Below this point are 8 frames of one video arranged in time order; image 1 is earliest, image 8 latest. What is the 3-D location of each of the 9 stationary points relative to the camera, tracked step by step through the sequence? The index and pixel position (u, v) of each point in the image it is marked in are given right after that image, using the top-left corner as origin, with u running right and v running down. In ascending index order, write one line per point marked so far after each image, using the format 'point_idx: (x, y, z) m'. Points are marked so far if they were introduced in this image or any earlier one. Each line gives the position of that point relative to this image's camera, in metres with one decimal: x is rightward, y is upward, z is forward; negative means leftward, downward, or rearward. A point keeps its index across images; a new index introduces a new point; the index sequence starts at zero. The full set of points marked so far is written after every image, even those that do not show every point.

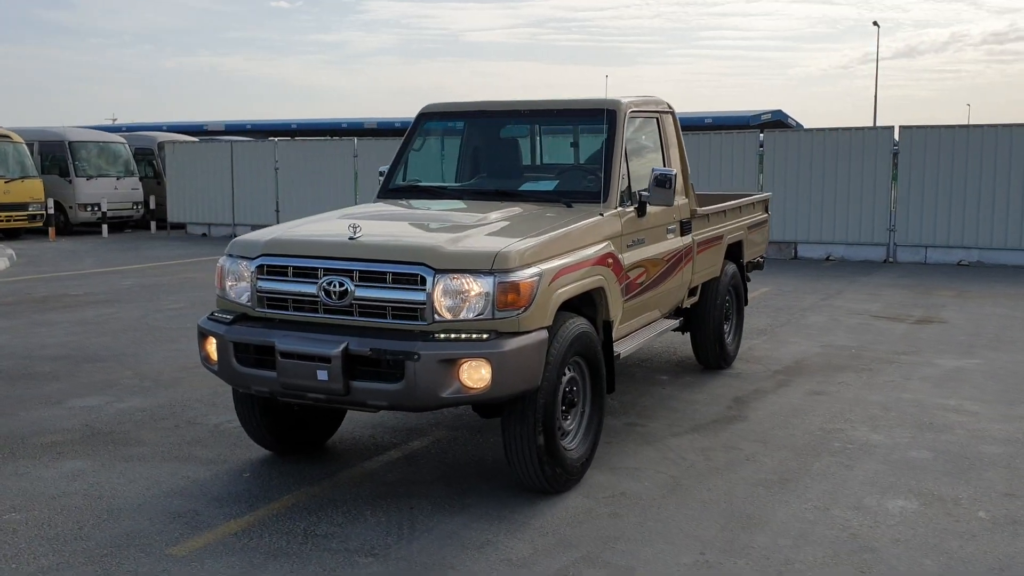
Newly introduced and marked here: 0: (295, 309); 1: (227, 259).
0: (-1.0, -0.1, +4.7) m
1: (-1.5, +0.1, +5.1) m
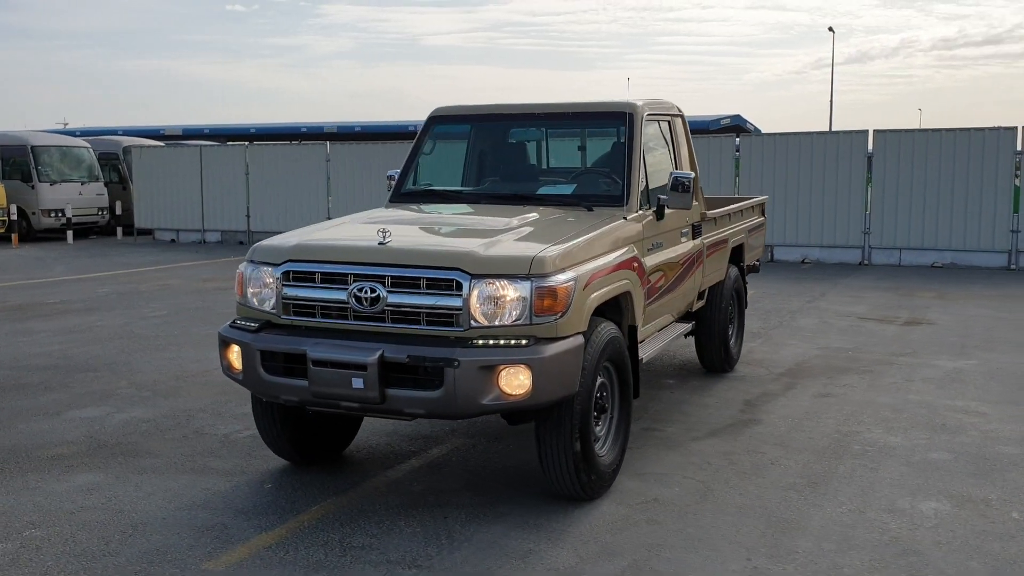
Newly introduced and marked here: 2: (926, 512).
0: (-0.9, -0.1, +4.6) m
1: (-1.3, +0.1, +5.0) m
2: (+2.0, -1.1, +4.6) m
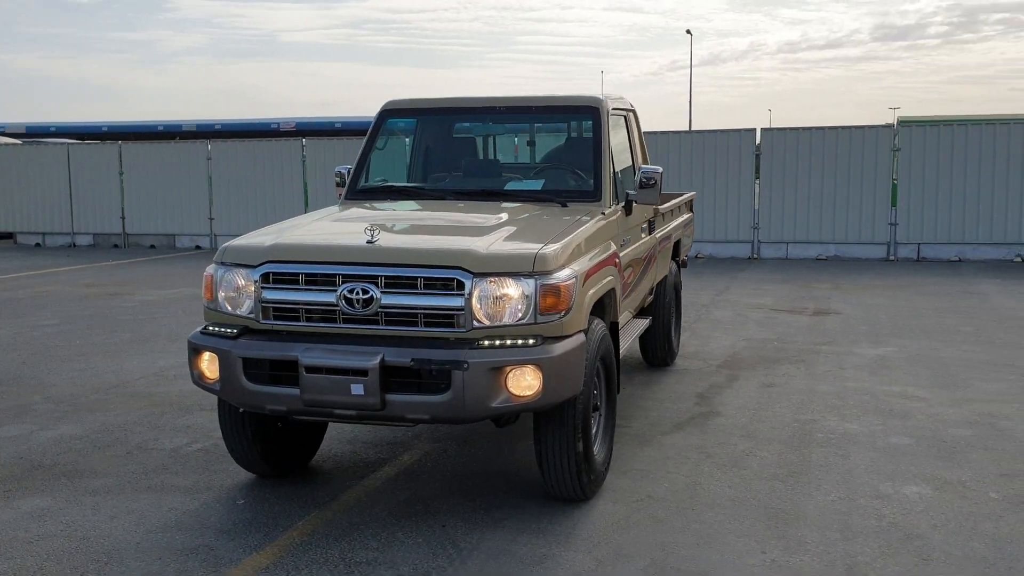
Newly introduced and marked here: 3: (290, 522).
0: (-0.9, -0.1, +4.4) m
1: (-1.4, +0.1, +4.7) m
2: (+1.9, -1.0, +4.8) m
3: (-1.0, -1.1, +4.5) m
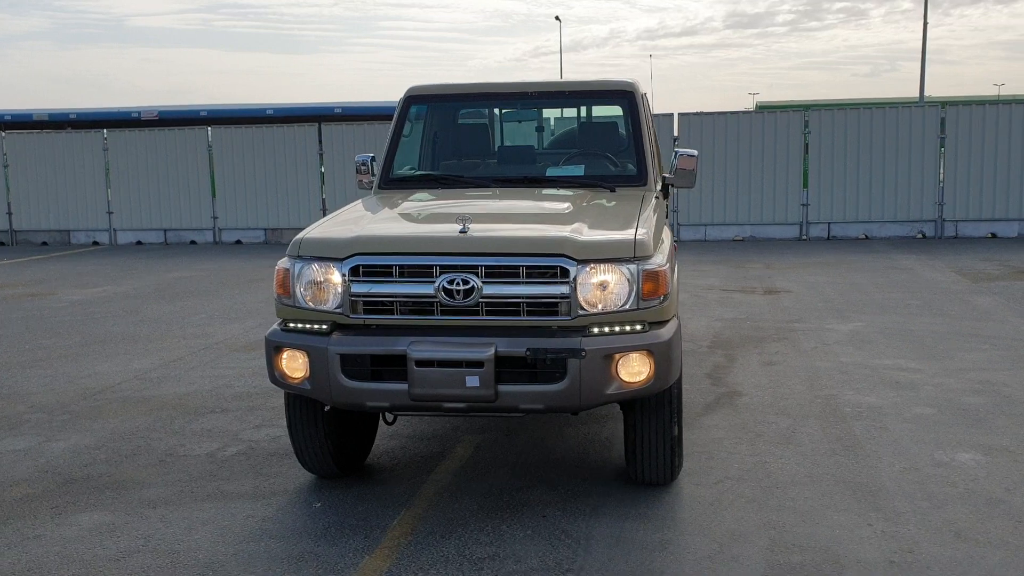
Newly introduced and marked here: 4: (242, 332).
0: (-0.5, -0.1, +4.2) m
1: (-1.0, +0.1, +4.4) m
2: (+2.3, -0.9, +5.0) m
3: (-0.6, -1.0, +4.3) m
4: (-2.5, -0.4, +9.4) m
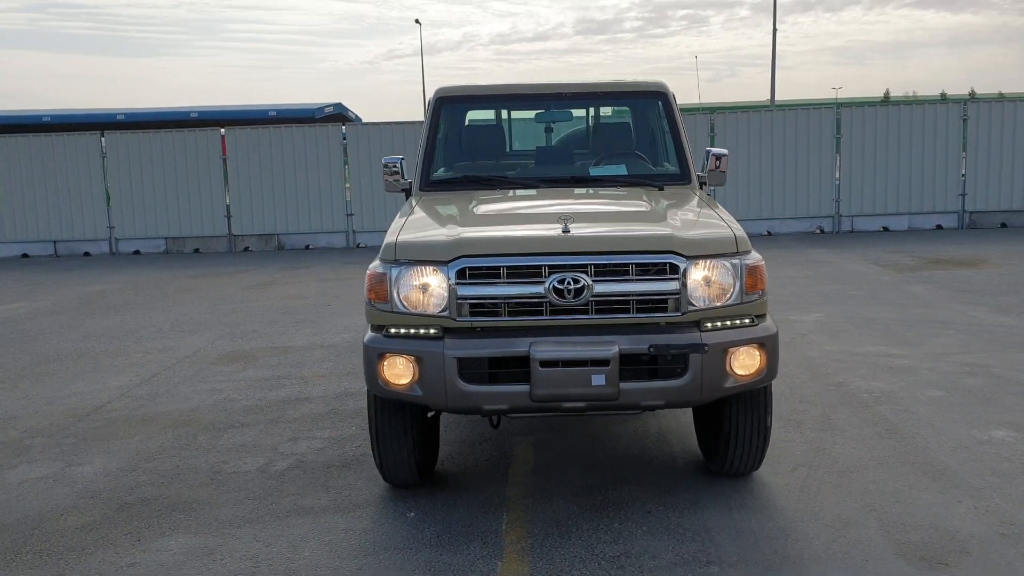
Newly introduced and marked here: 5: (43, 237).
0: (0.0, -0.1, +4.2) m
1: (-0.6, +0.1, +4.3) m
2: (+2.7, -0.8, +5.3) m
3: (-0.1, -1.0, +4.3) m
4: (-2.8, -0.5, +9.0) m
5: (-9.2, +1.0, +19.4) m
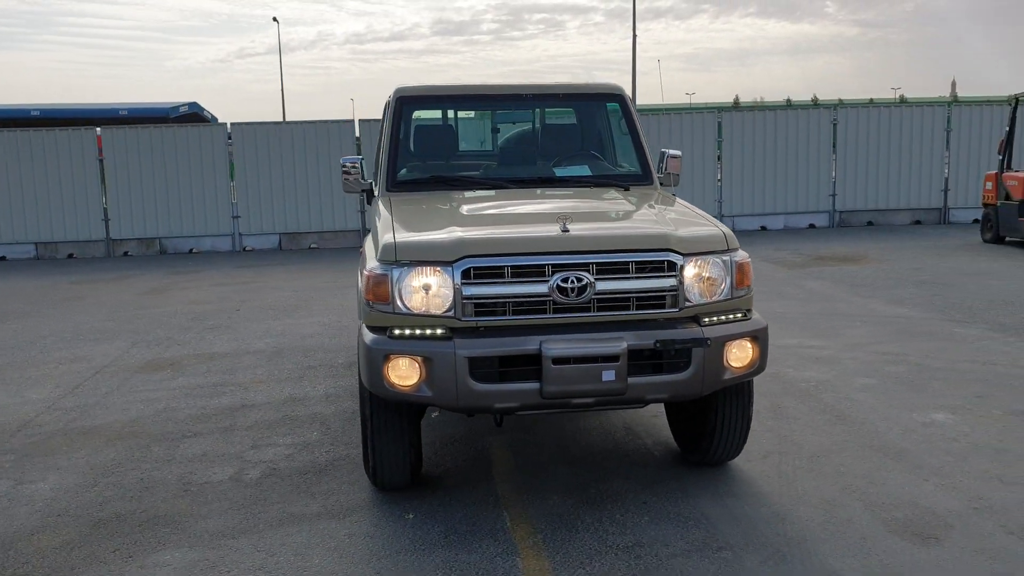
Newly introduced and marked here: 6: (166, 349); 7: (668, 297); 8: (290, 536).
0: (0.0, -0.1, +4.2) m
1: (-0.6, +0.1, +4.3) m
2: (+2.5, -0.8, +5.7) m
3: (-0.1, -1.0, +4.3) m
4: (-3.4, -0.6, +8.6) m
5: (-11.2, +0.8, +18.0) m
6: (-3.0, -0.5, +8.7) m
7: (+0.7, 0.0, +4.3) m
8: (-1.0, -1.1, +4.3) m
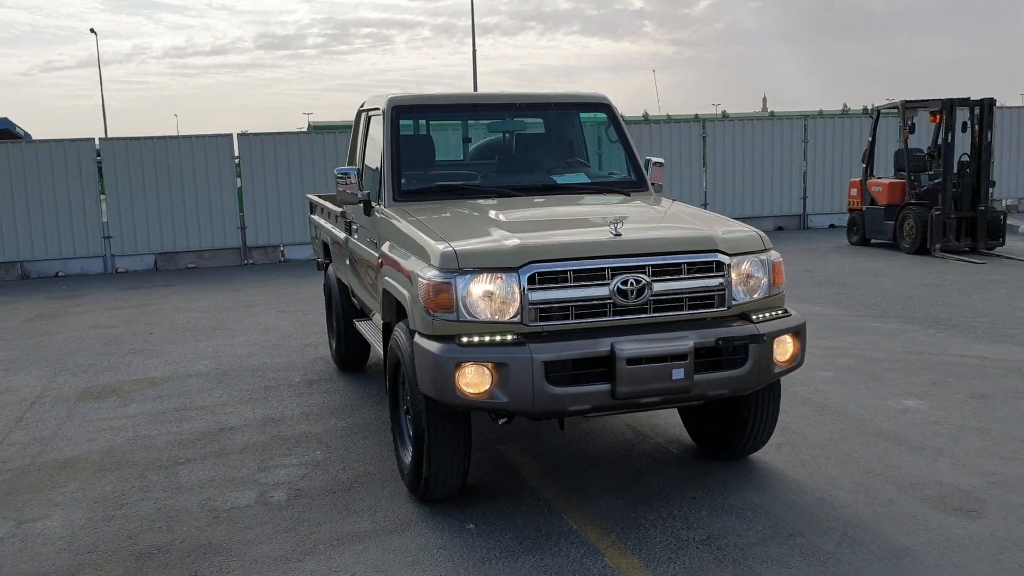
0: (+0.3, -0.1, +4.3) m
1: (-0.3, +0.1, +4.2) m
2: (+2.5, -0.7, +6.1) m
3: (+0.2, -1.1, +4.3) m
4: (-3.7, -0.8, +8.0) m
5: (-13.0, +0.2, +16.1) m
6: (-3.4, -0.7, +8.2) m
7: (+0.9, 0.0, +4.5) m
8: (-0.6, -1.1, +4.1) m
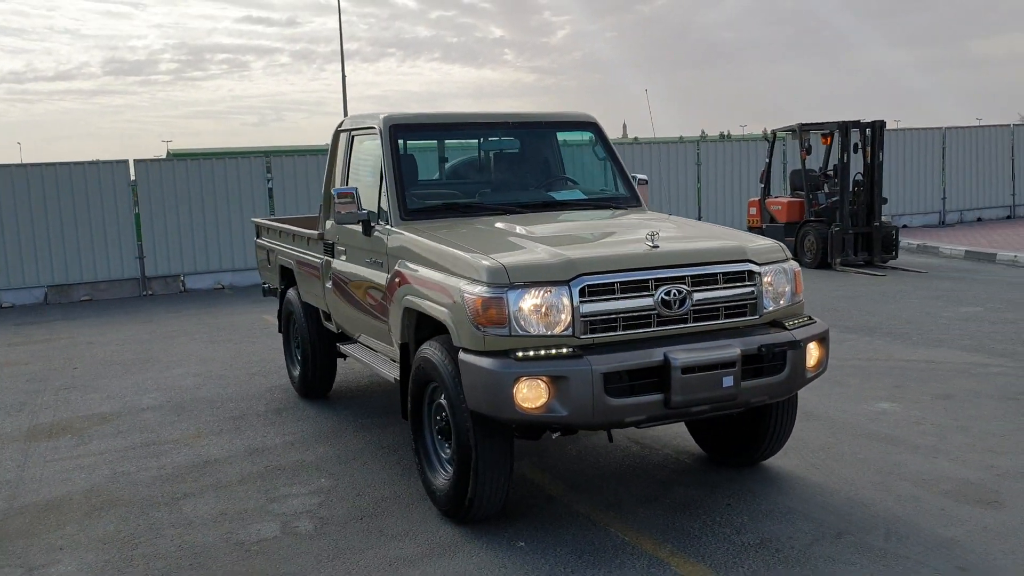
0: (+0.5, -0.2, +4.3) m
1: (-0.1, 0.0, +4.2) m
2: (+2.5, -0.8, +6.5) m
3: (+0.5, -1.1, +4.3) m
4: (-4.0, -1.0, +7.5) m
5: (-14.2, -0.5, +14.2) m
6: (-3.7, -1.0, +7.7) m
7: (+1.1, -0.1, +4.6) m
8: (-0.4, -1.2, +4.0) m
